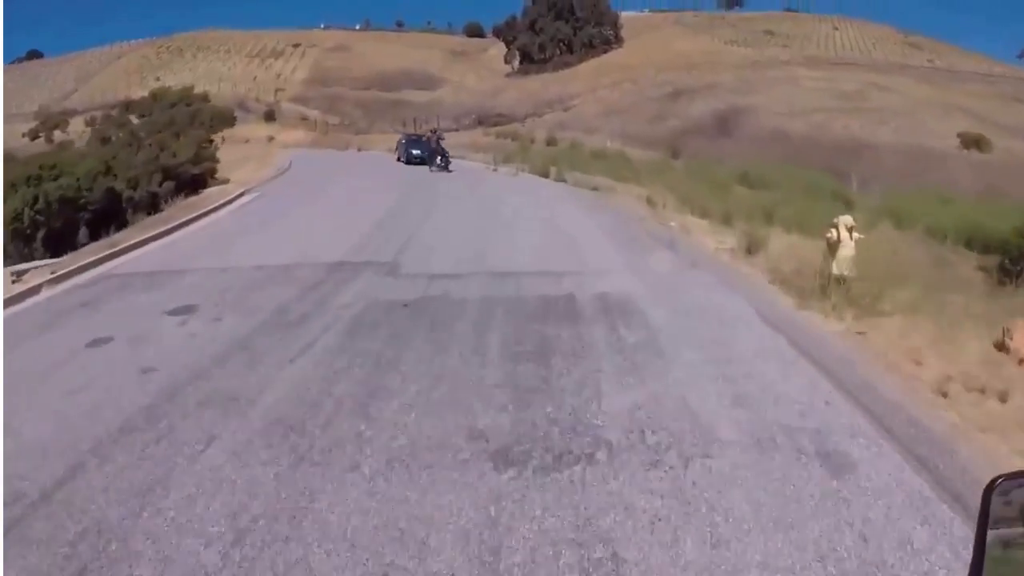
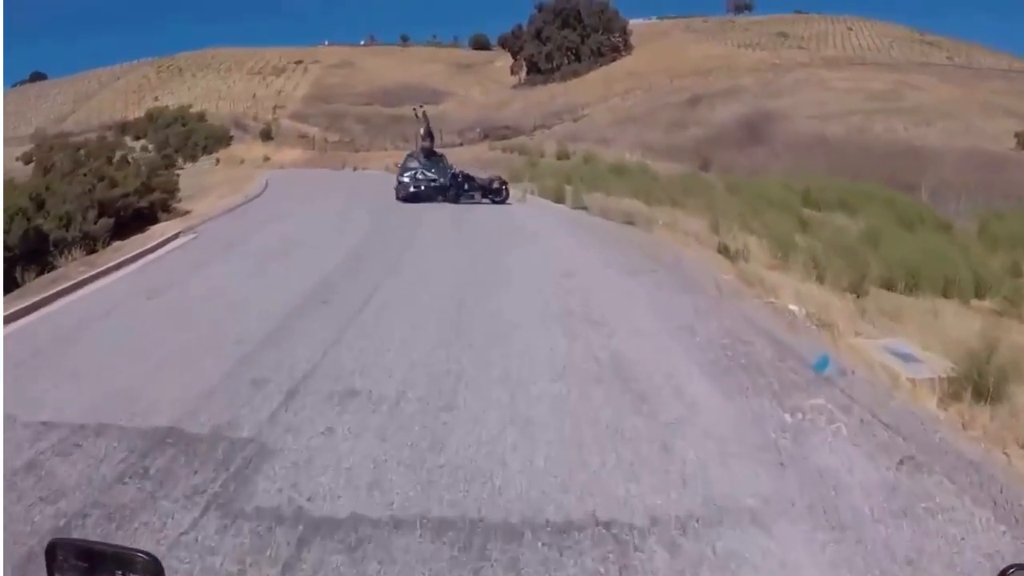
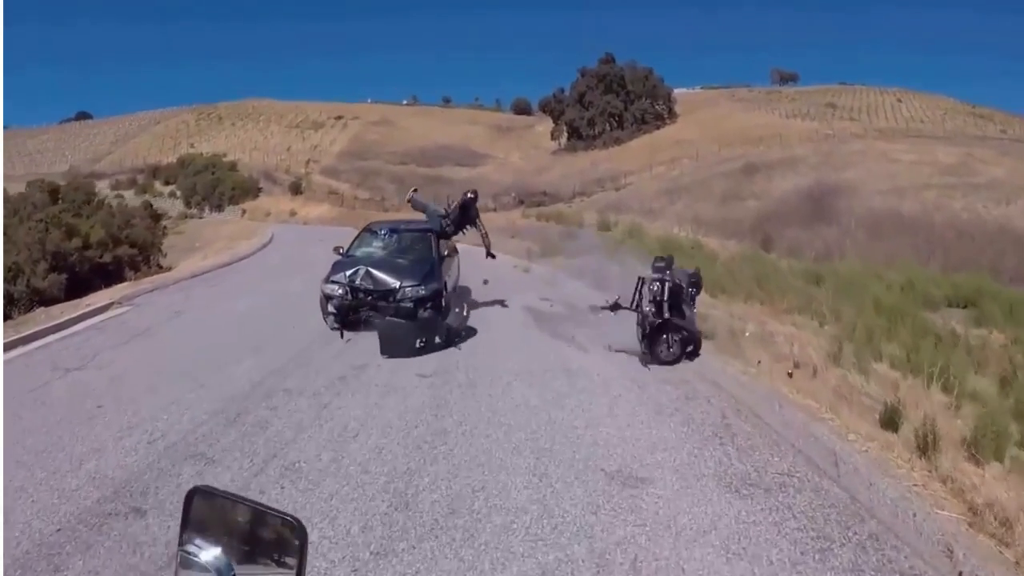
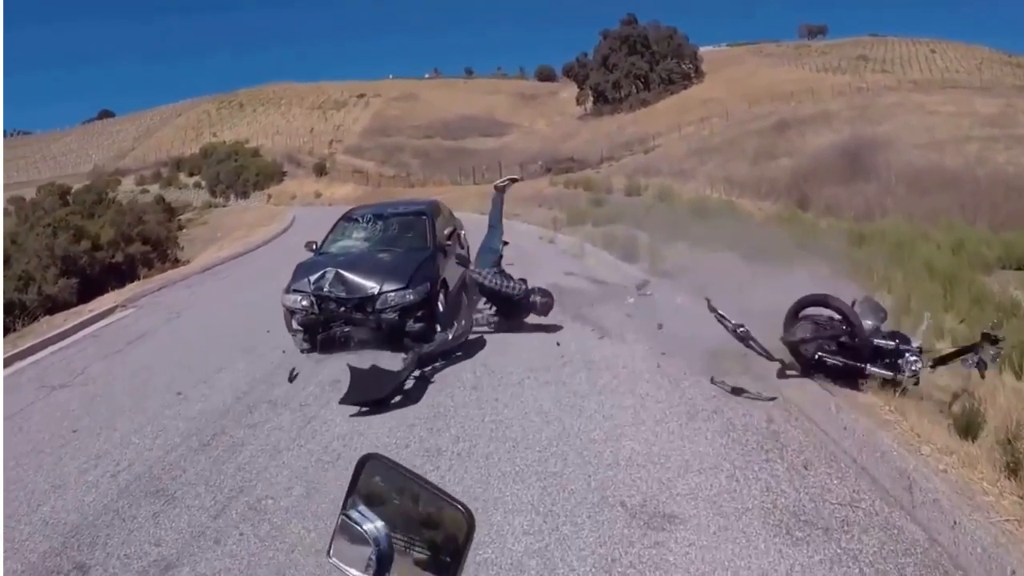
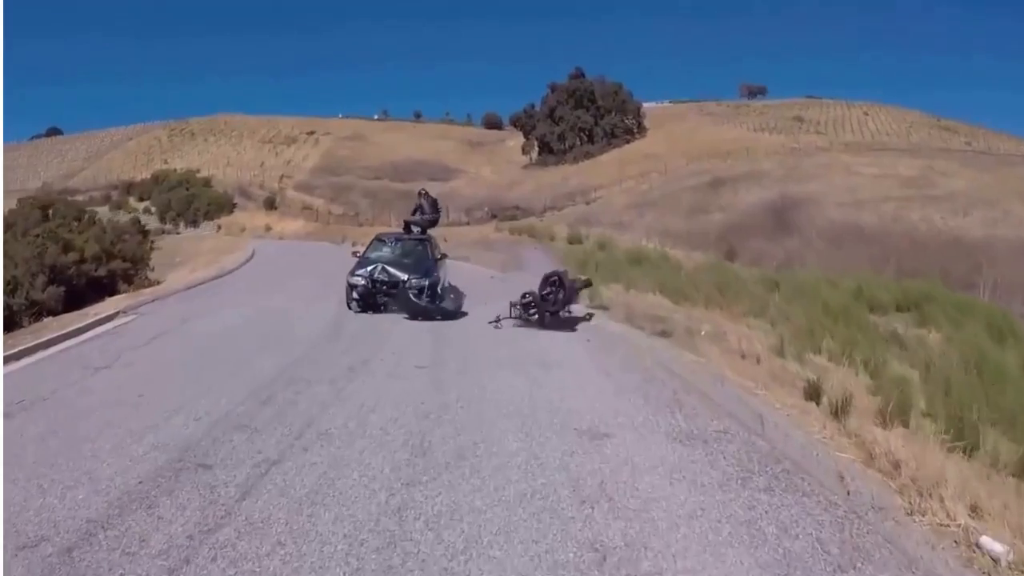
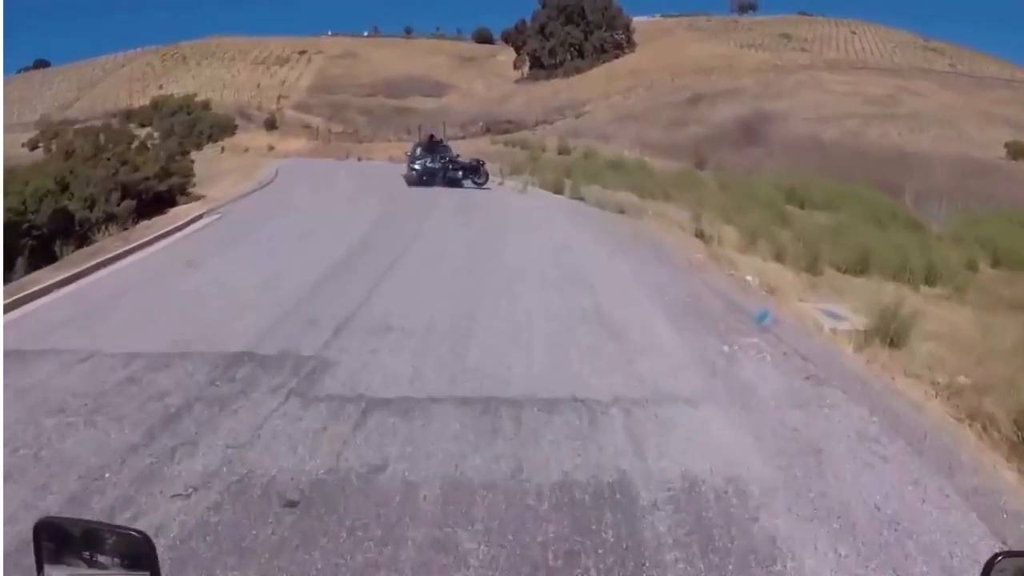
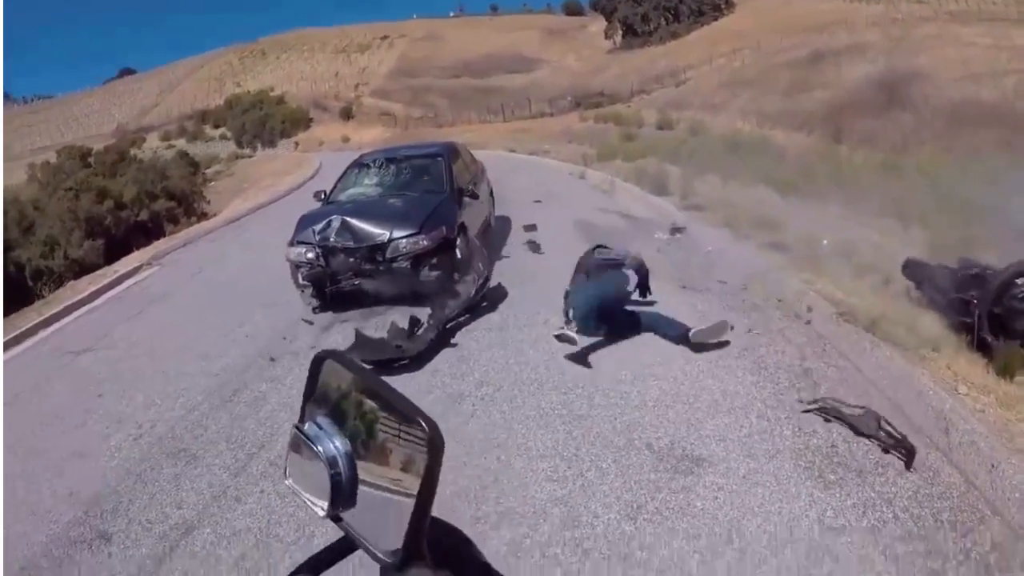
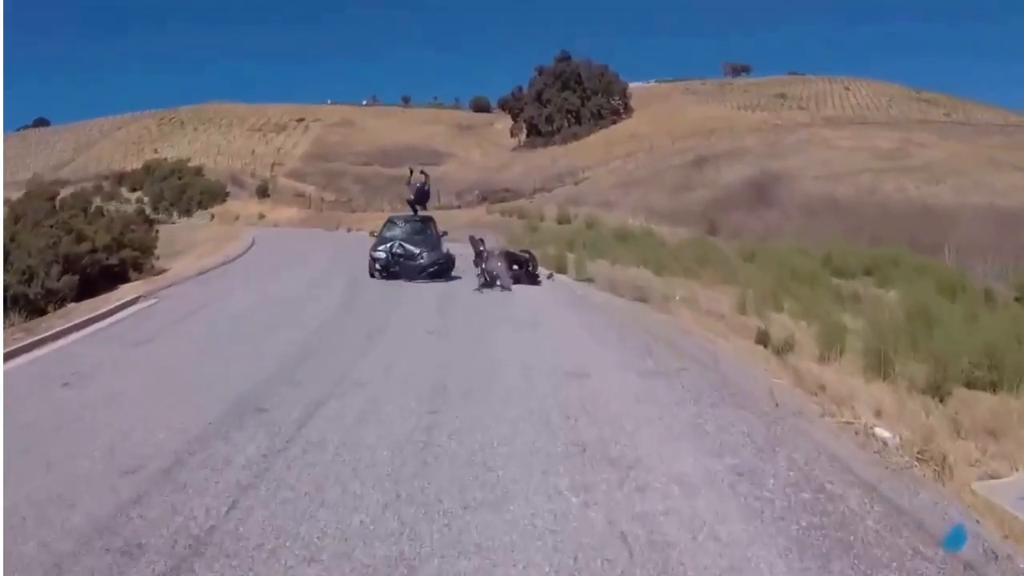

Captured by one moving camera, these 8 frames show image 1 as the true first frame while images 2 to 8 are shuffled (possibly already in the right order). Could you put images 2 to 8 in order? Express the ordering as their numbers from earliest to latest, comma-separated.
6, 2, 8, 5, 3, 4, 7
